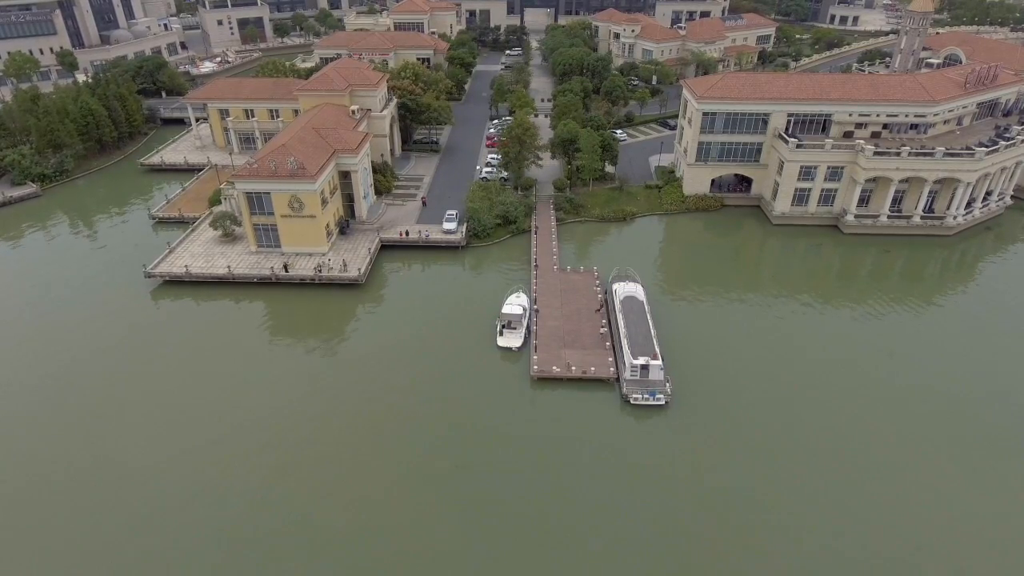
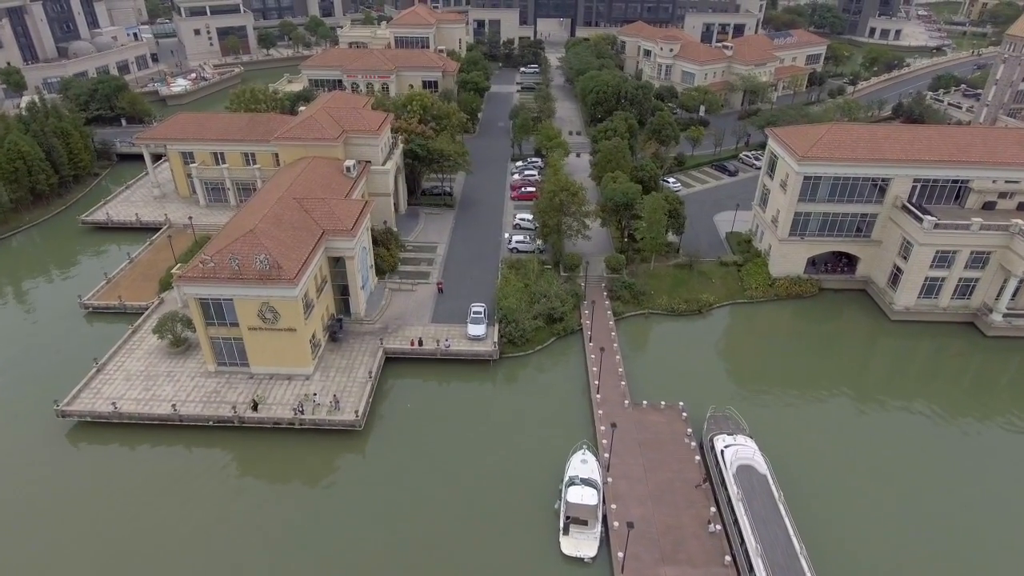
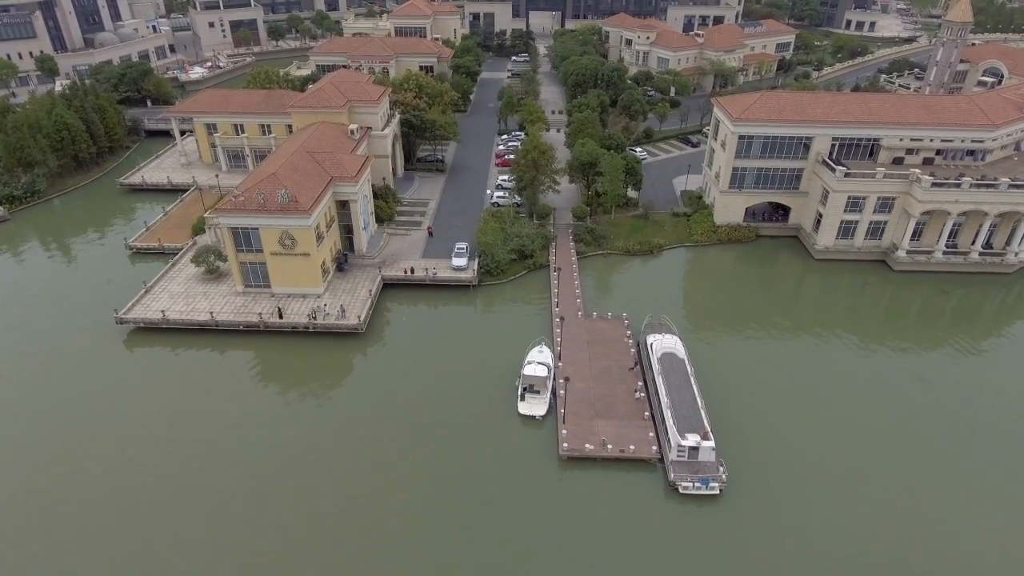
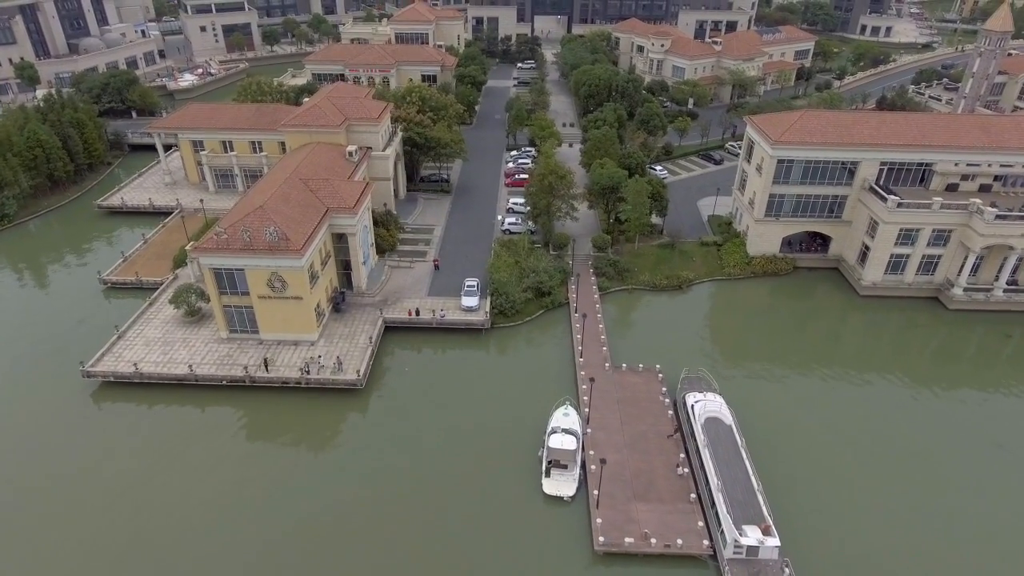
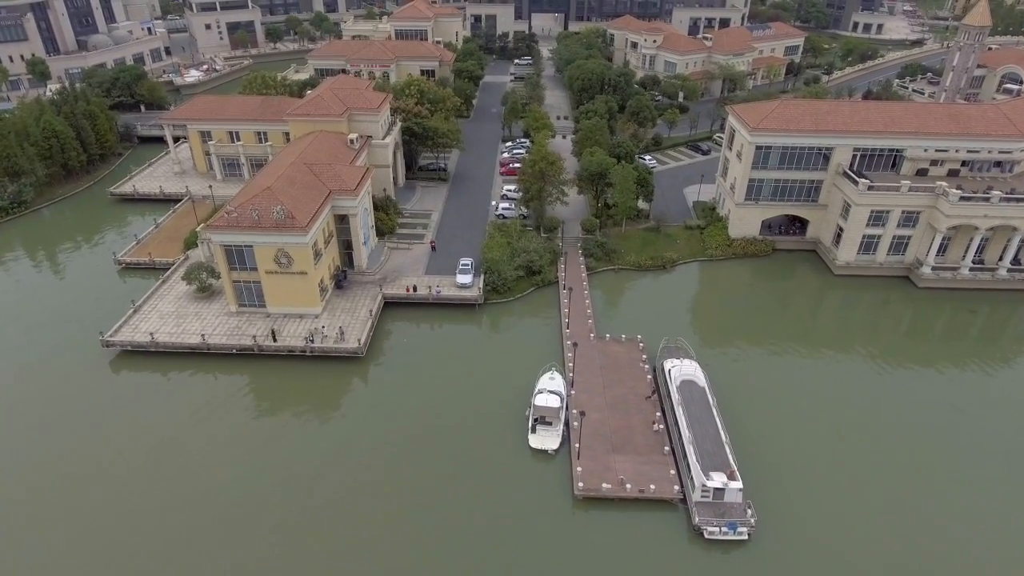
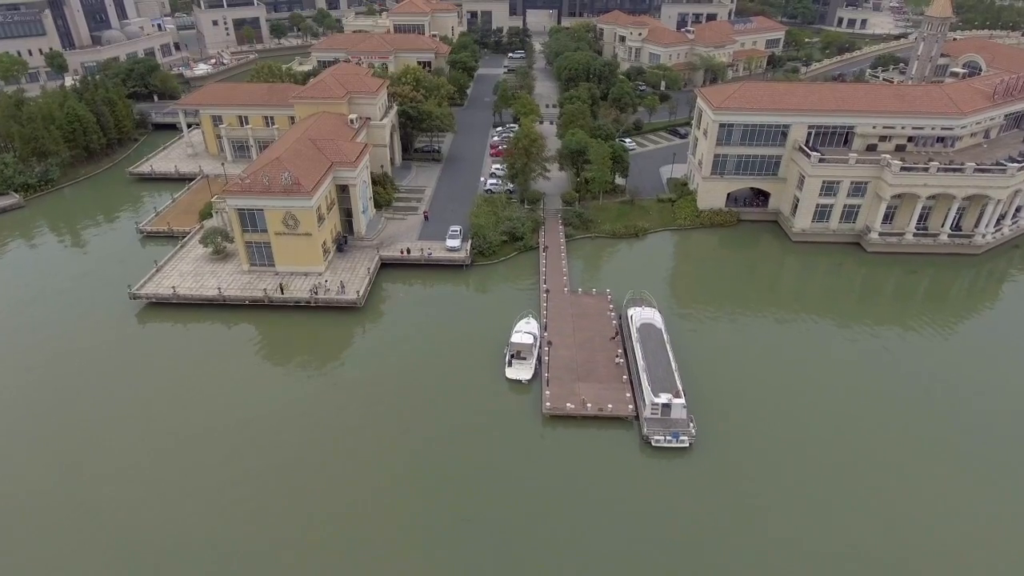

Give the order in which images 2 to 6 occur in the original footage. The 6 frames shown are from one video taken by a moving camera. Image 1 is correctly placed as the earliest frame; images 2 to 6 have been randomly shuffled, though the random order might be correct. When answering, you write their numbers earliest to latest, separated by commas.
6, 3, 5, 4, 2
